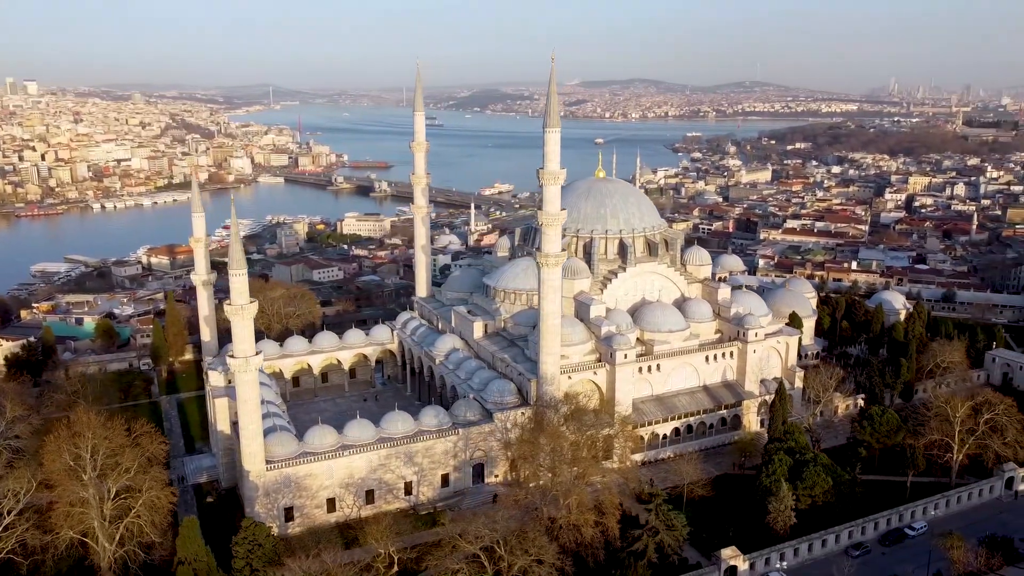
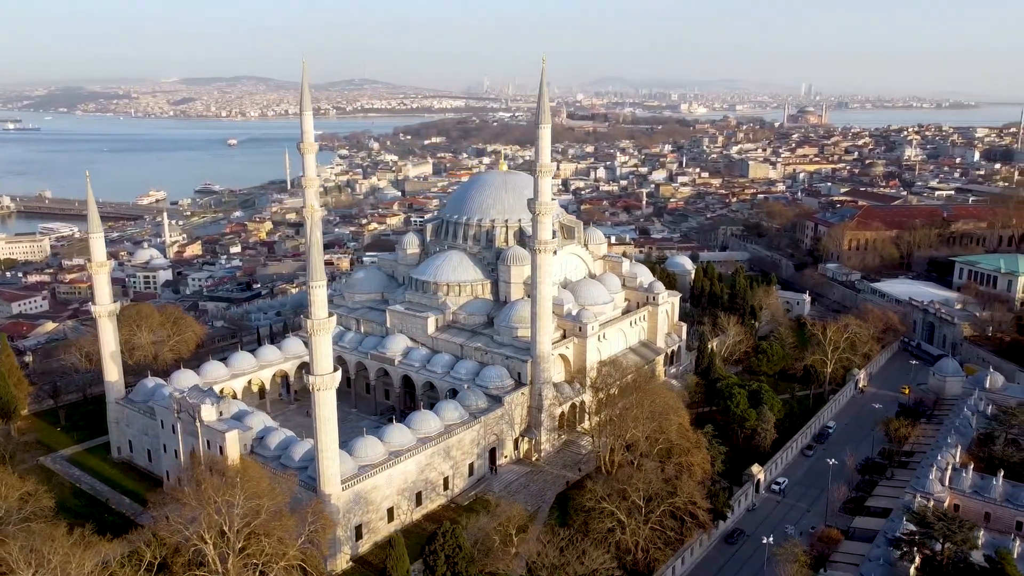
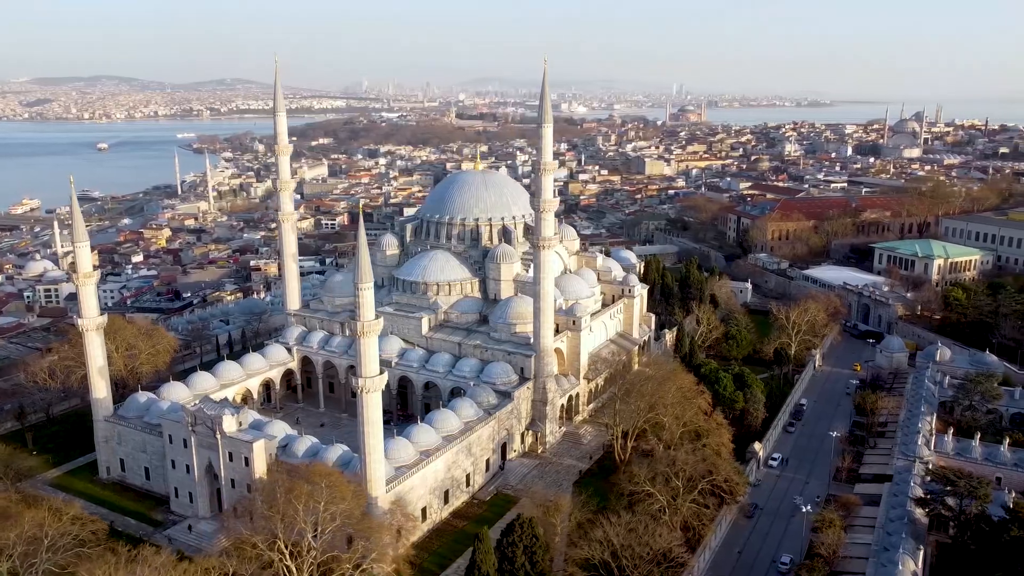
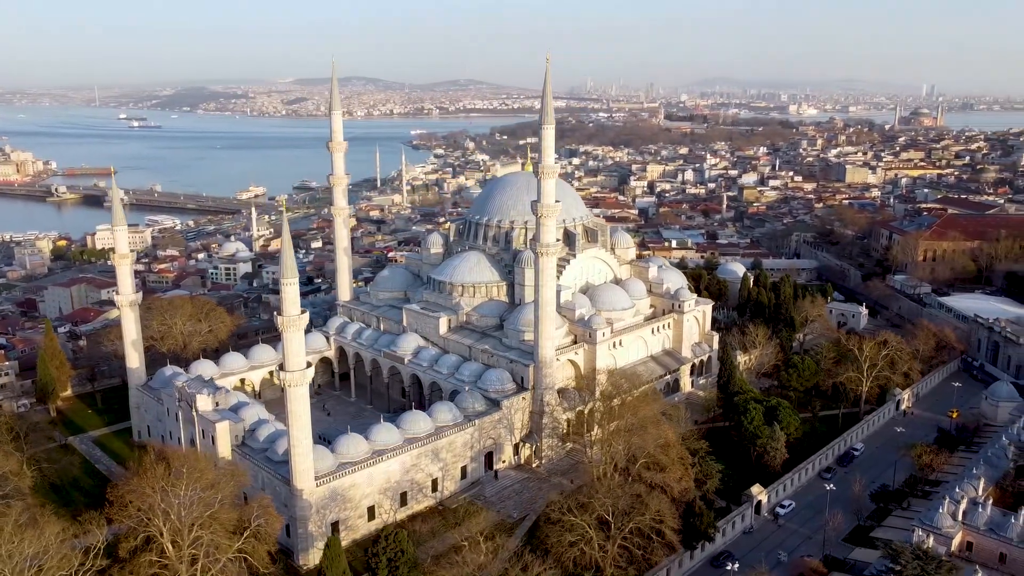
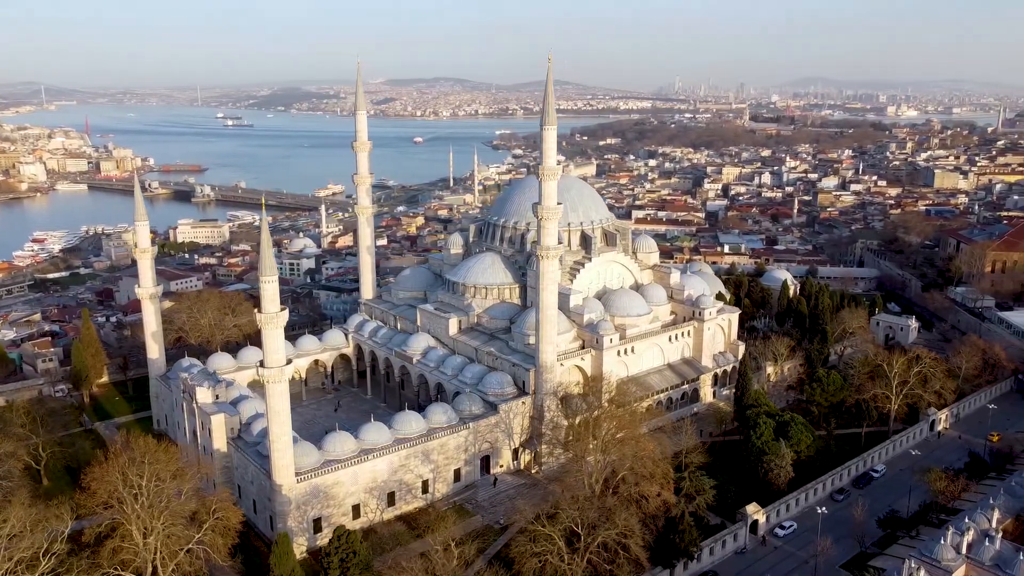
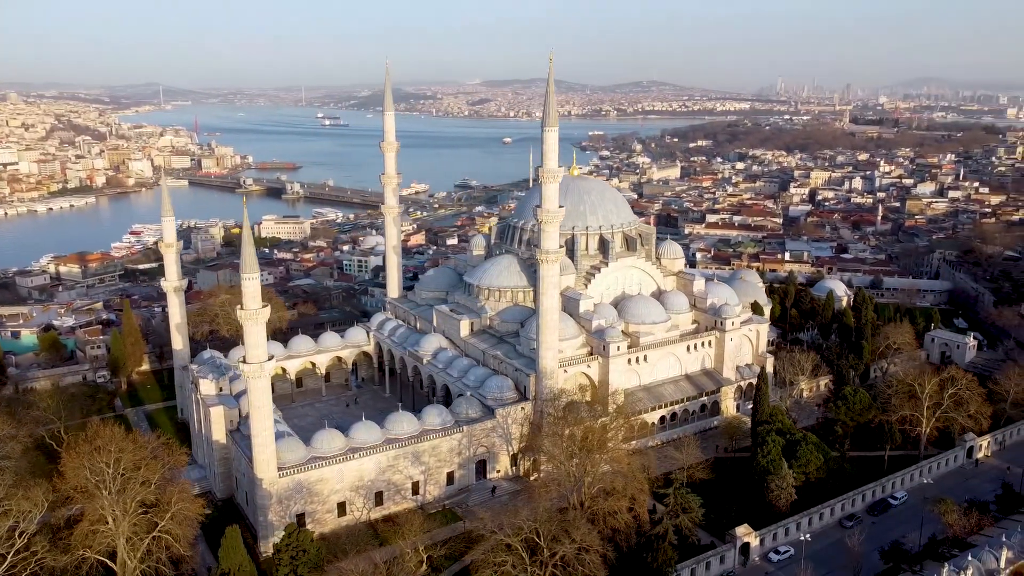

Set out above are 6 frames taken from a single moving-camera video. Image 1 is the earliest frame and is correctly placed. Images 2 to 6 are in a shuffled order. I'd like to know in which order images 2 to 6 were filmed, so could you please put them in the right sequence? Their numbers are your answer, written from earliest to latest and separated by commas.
6, 5, 4, 2, 3
